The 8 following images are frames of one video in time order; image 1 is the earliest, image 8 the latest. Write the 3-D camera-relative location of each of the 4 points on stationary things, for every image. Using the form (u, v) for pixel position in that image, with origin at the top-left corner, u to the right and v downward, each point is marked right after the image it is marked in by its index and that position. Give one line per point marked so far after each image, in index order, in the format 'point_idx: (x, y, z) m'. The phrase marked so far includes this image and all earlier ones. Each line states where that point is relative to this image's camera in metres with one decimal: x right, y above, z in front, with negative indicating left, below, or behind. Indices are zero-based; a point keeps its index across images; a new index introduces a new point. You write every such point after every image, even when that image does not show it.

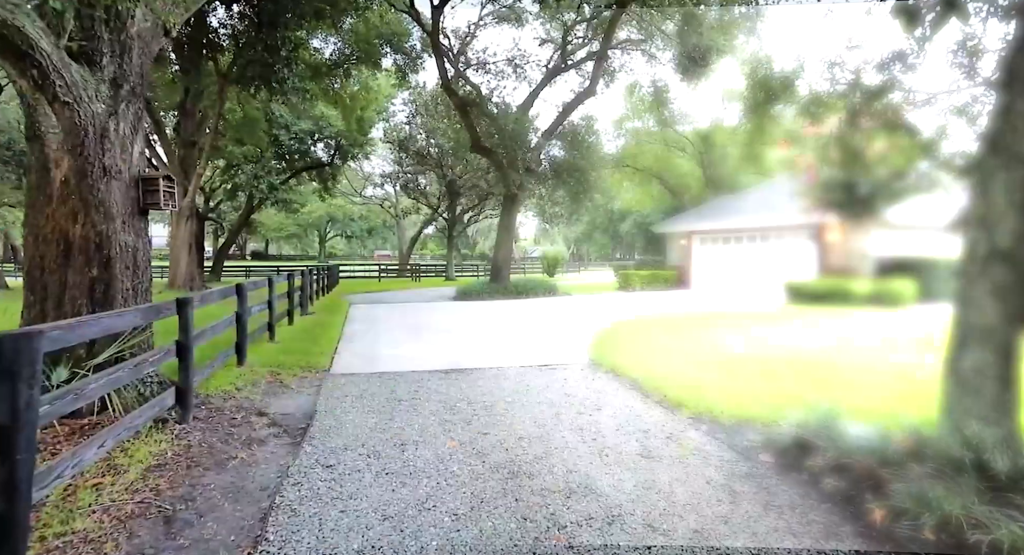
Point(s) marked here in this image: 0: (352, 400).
0: (-1.3, -1.0, +4.7) m
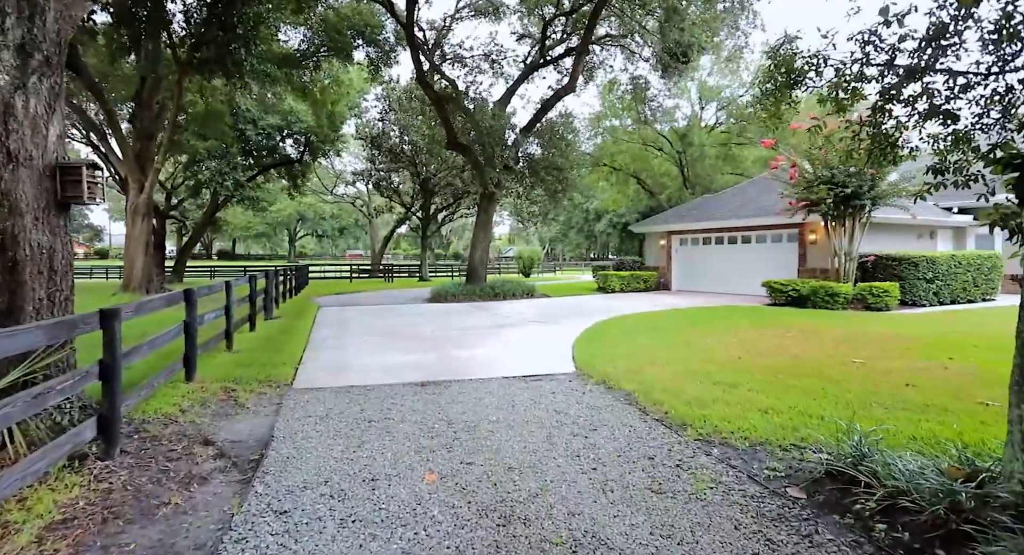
0: (-1.4, -1.0, +4.1) m
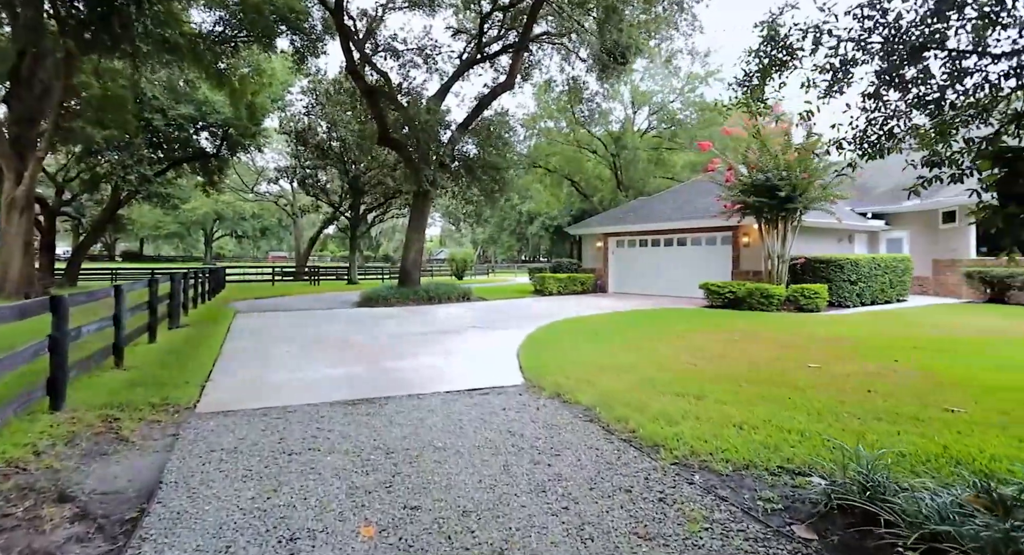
0: (-1.7, -1.0, +3.3) m
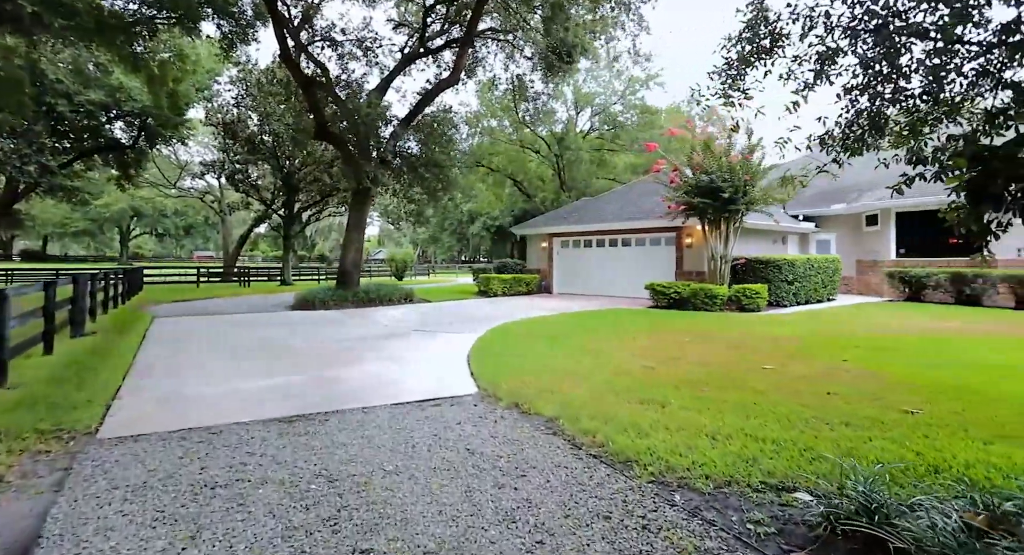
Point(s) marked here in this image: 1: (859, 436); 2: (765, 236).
0: (-1.8, -1.0, +2.8) m
1: (+2.3, -1.0, +3.8) m
2: (+7.1, +1.2, +16.3) m
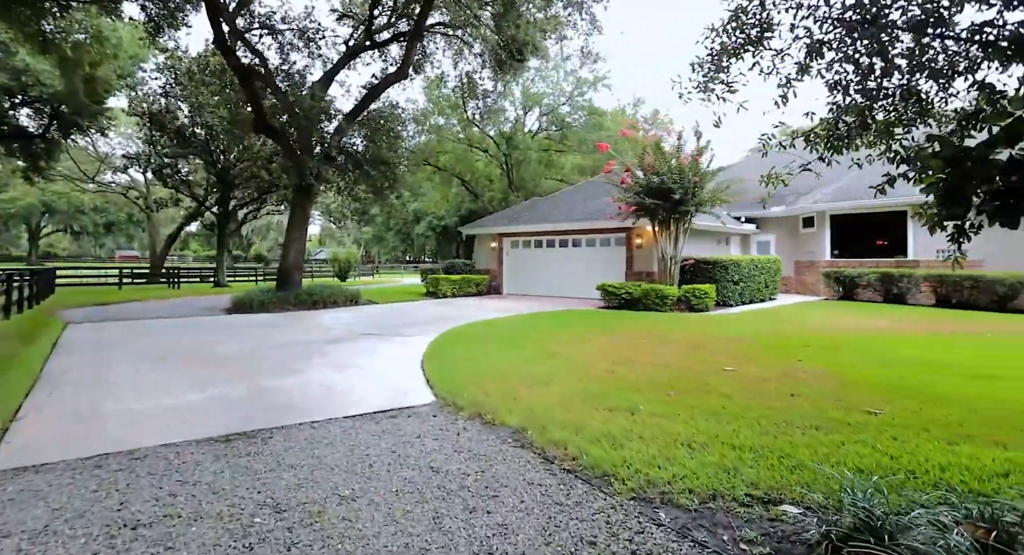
0: (-1.9, -1.1, +2.4) m
1: (+2.1, -1.0, +3.8) m
2: (+5.7, +1.1, +16.7) m
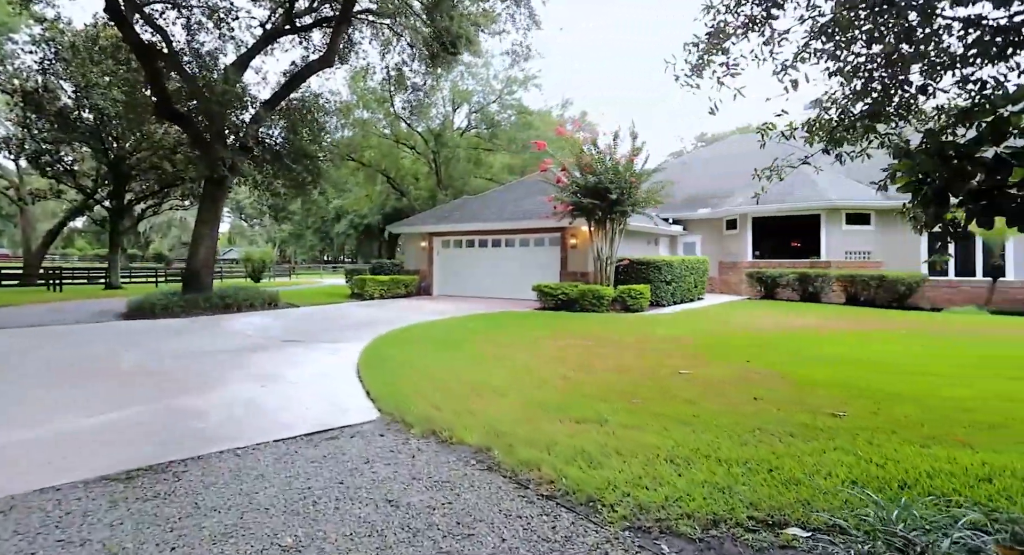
0: (-1.9, -1.1, +1.7) m
1: (+1.8, -1.0, +3.6) m
2: (+3.7, +1.1, +16.9) m
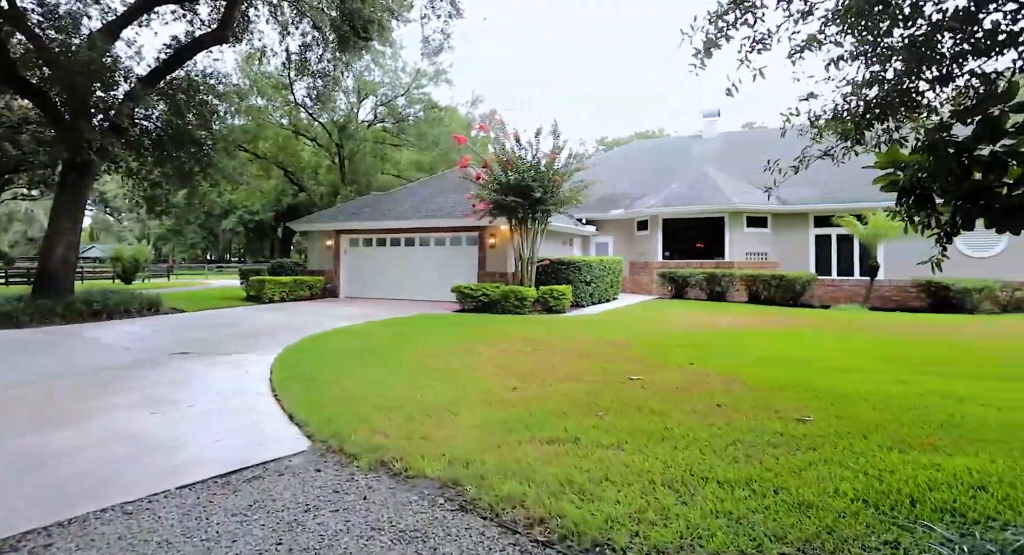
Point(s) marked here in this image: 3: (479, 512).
0: (-1.7, -1.1, +0.8) m
1: (+1.7, -1.1, +3.4) m
2: (+1.3, +1.1, +16.8) m
3: (-0.1, -1.1, +2.7) m
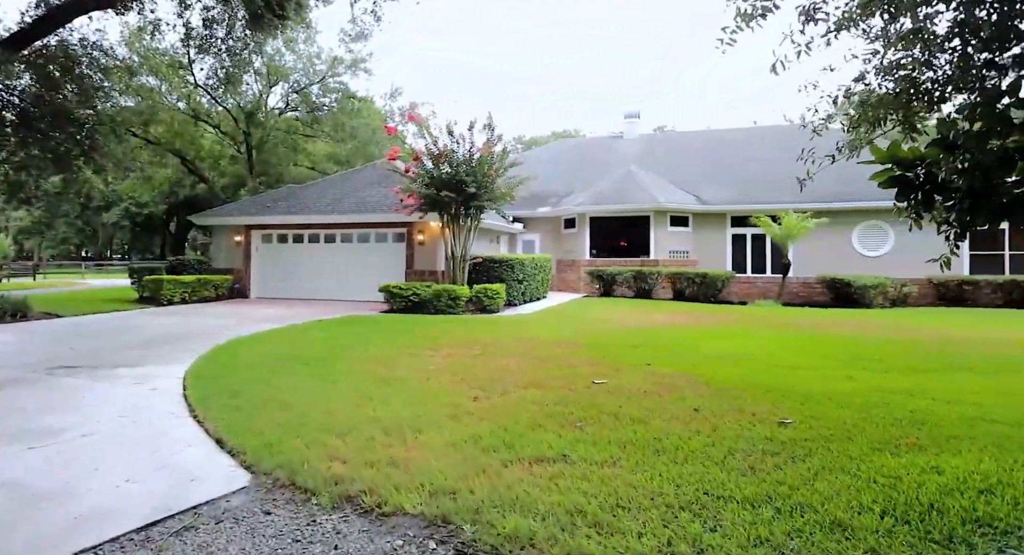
0: (-1.4, -1.1, +0.2) m
1: (+1.6, -1.0, +3.2) m
2: (-0.7, +1.2, +16.4) m
3: (-0.1, -1.1, +2.2) m
